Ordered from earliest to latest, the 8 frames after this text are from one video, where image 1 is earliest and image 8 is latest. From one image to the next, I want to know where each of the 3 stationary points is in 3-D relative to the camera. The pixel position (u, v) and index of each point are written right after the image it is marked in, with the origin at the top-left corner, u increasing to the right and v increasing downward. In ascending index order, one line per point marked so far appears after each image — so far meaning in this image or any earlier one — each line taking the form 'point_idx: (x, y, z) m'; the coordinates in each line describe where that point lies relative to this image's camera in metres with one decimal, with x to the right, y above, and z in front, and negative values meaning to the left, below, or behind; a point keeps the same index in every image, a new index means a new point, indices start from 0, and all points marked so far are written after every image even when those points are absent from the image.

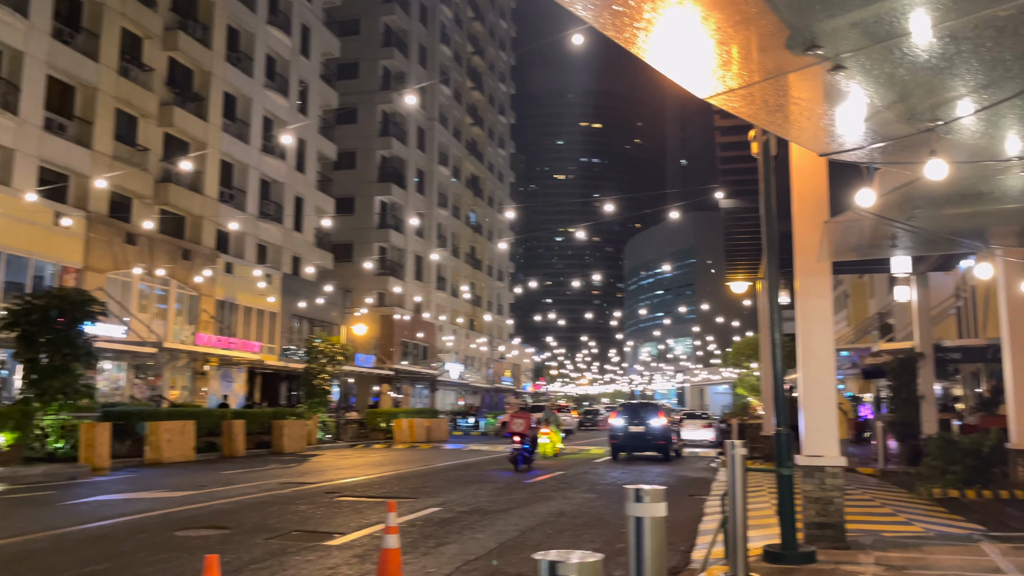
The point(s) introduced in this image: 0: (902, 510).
0: (+5.0, -2.9, +10.7) m
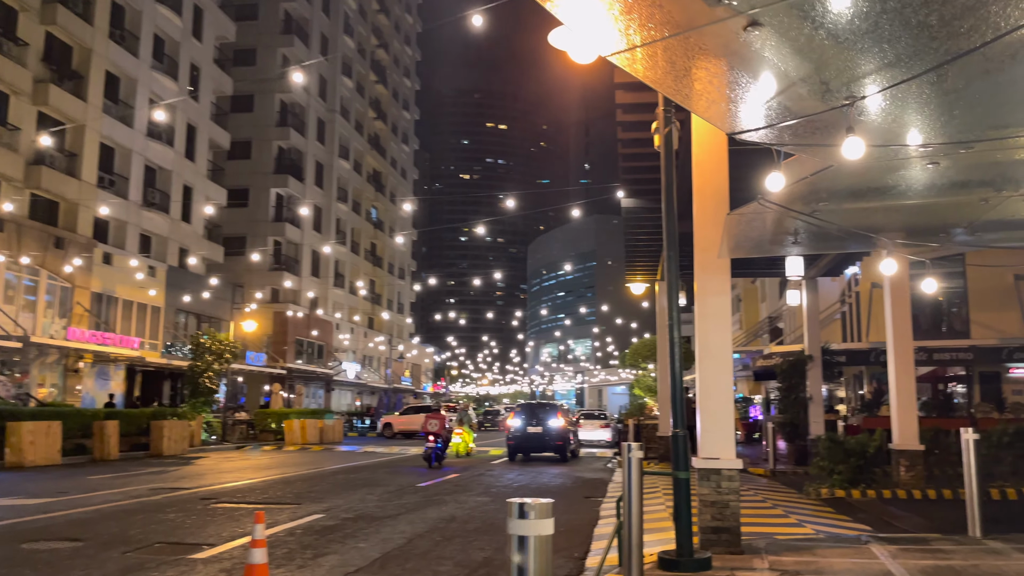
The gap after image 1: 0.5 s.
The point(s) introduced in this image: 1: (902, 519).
0: (+3.6, -2.9, +10.8) m
1: (+4.9, -2.9, +10.3) m
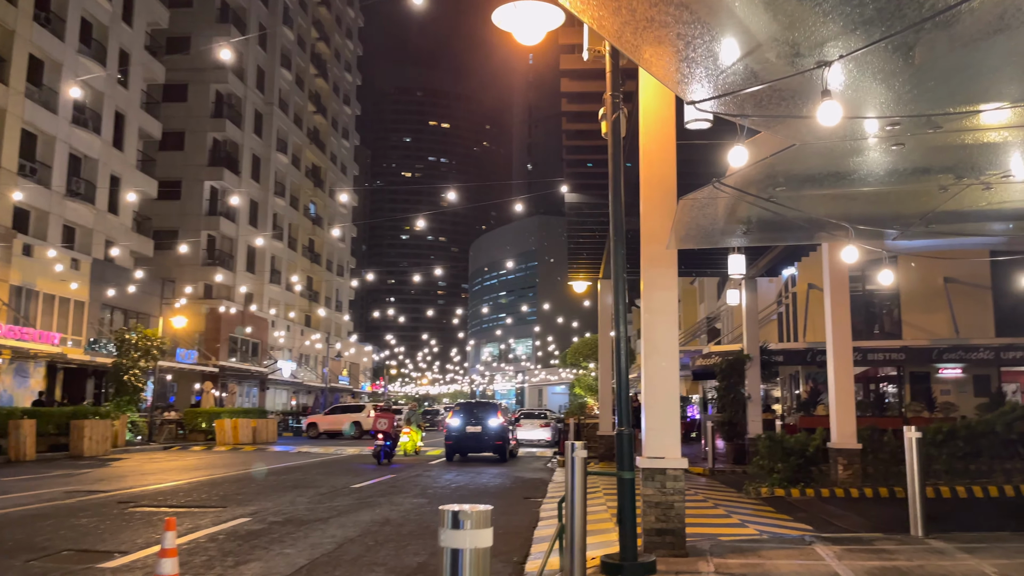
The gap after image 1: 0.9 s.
0: (+2.8, -2.9, +10.6) m
1: (+4.1, -2.8, +10.2) m
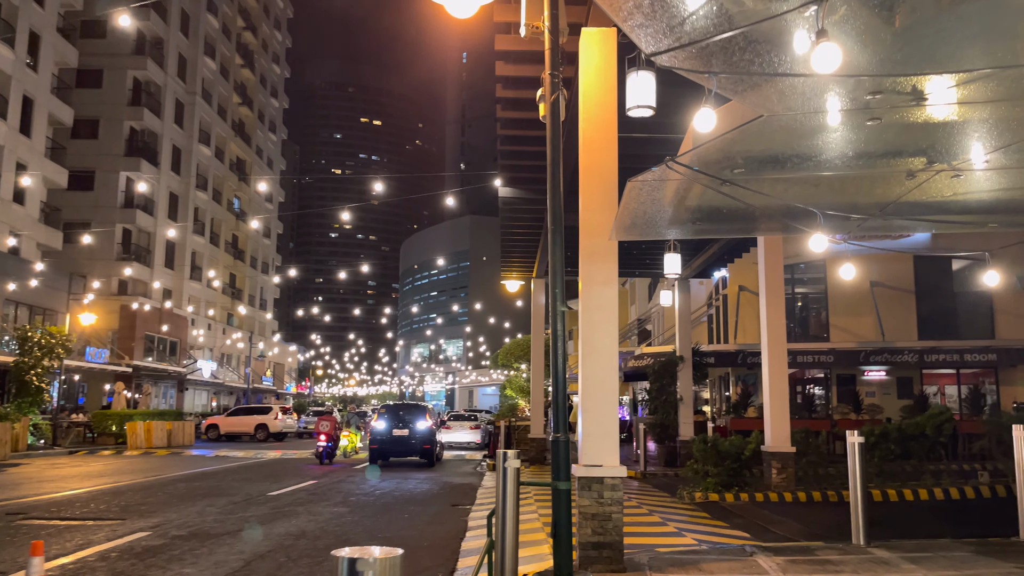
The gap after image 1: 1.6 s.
0: (+1.9, -2.8, +10.3) m
1: (+3.2, -2.8, +10.0) m
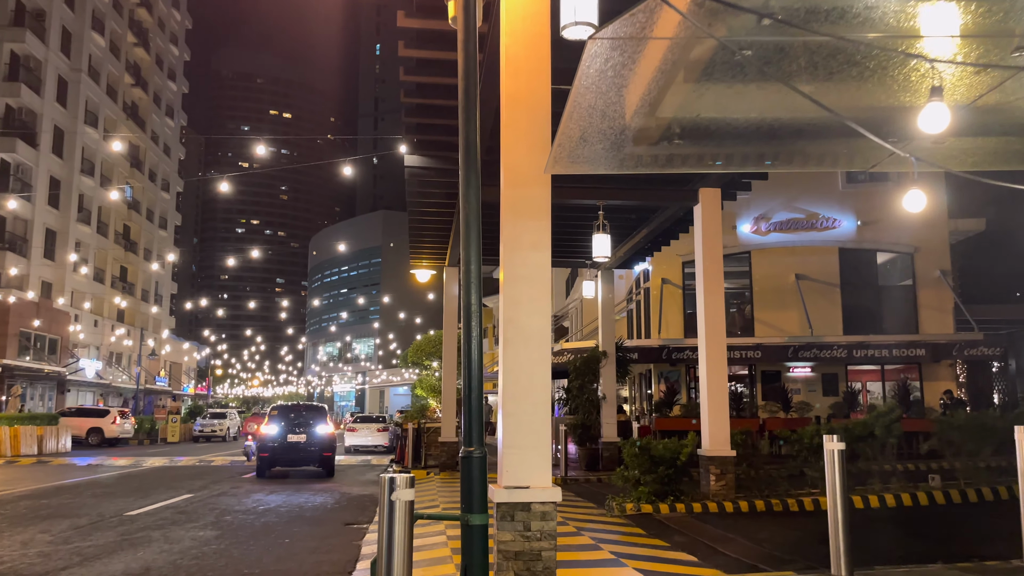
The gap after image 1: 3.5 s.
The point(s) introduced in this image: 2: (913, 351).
0: (+0.9, -2.6, +8.7) m
1: (+2.2, -2.6, +8.6) m
2: (+9.3, -1.5, +19.2) m
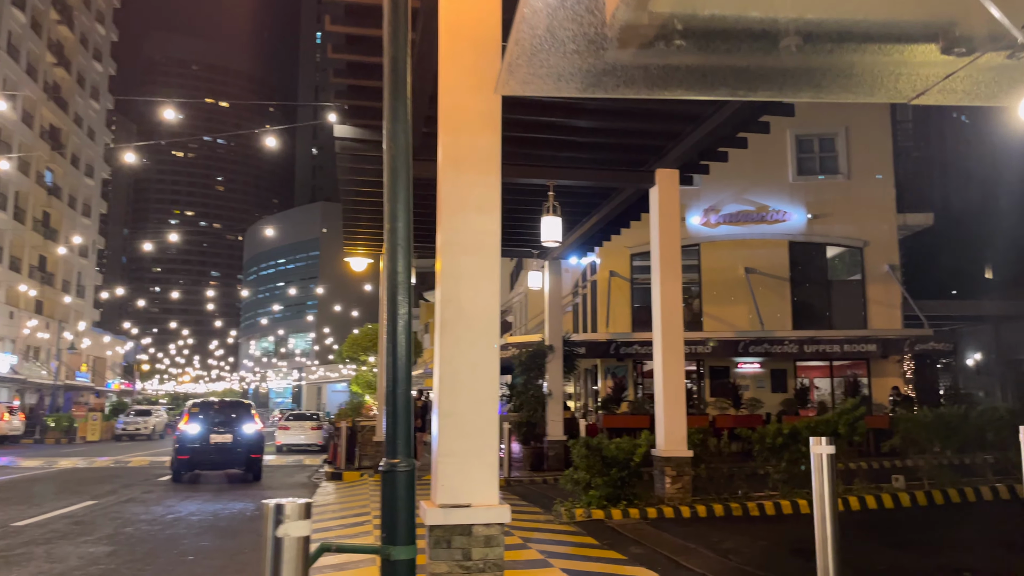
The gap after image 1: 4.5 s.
0: (+0.3, -2.5, +7.8) m
1: (+1.6, -2.5, +7.8) m
2: (+8.0, -1.3, +18.9) m
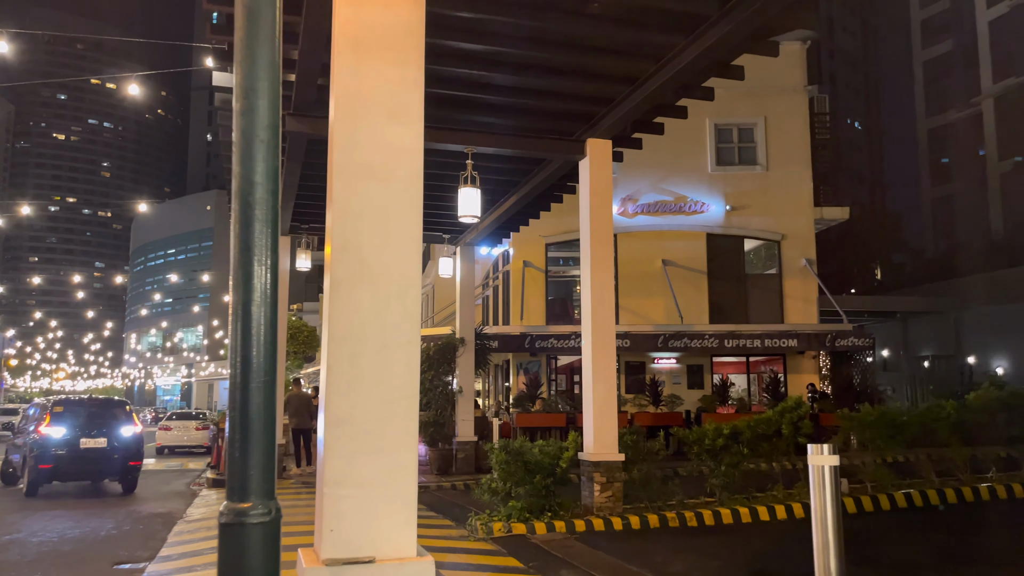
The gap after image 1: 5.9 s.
0: (-0.4, -2.3, +6.5) m
1: (+0.9, -2.3, +6.6) m
2: (+6.0, -1.2, +18.3) m
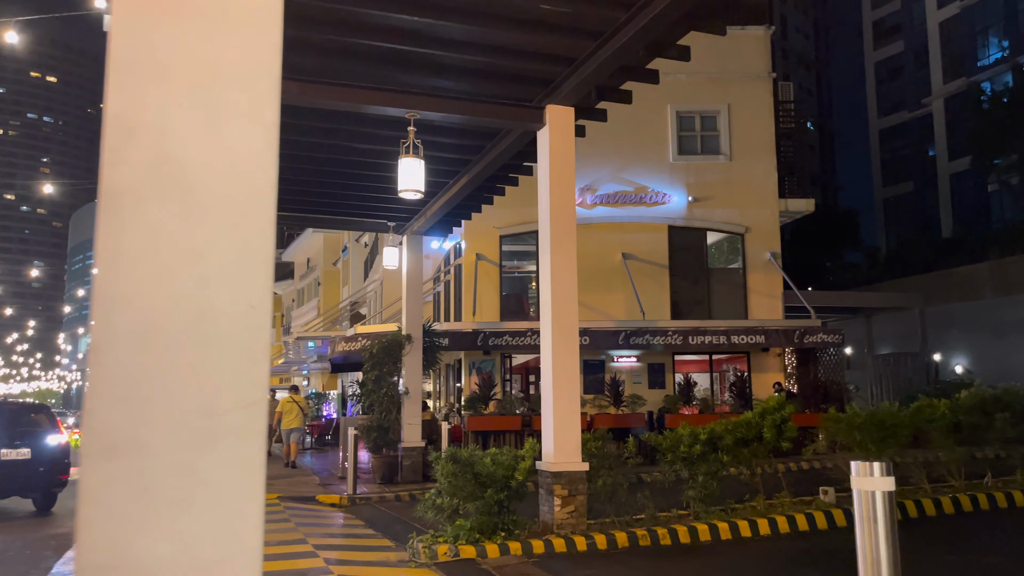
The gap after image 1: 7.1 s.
0: (-0.7, -2.1, +5.3) m
1: (+0.6, -2.2, +5.4) m
2: (+5.0, -1.1, +17.5) m
